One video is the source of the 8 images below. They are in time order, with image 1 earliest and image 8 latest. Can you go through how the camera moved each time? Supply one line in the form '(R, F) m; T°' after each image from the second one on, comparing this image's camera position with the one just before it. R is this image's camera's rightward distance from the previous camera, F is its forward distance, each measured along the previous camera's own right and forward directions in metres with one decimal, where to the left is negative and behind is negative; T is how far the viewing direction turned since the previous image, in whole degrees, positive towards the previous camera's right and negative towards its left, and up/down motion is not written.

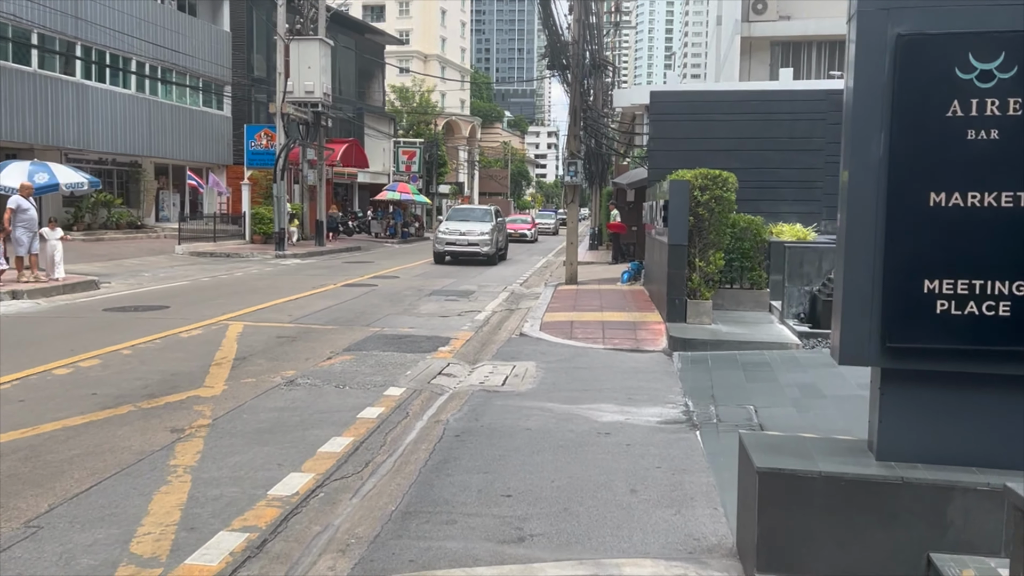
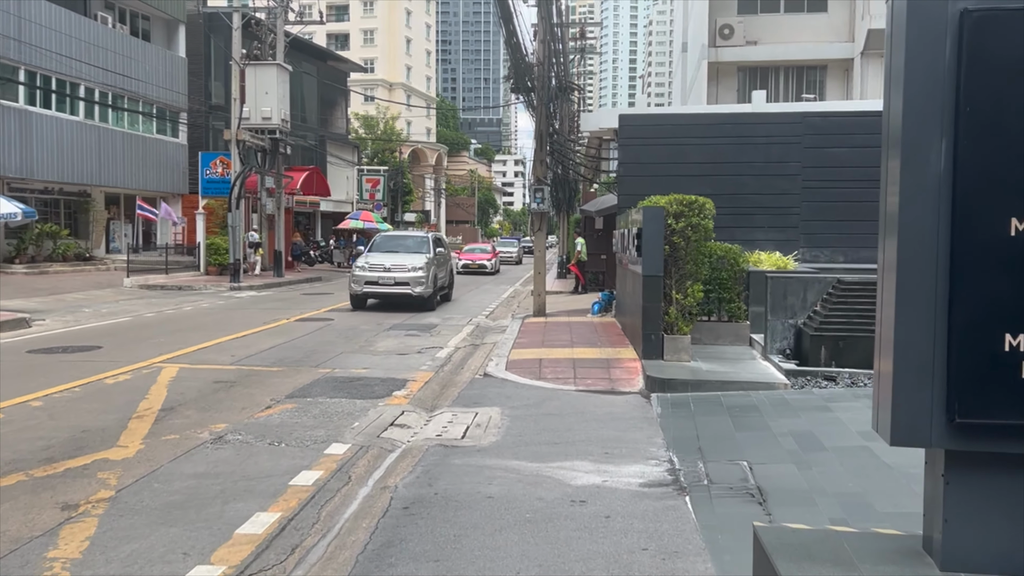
(+0.1, +0.9) m; +2°
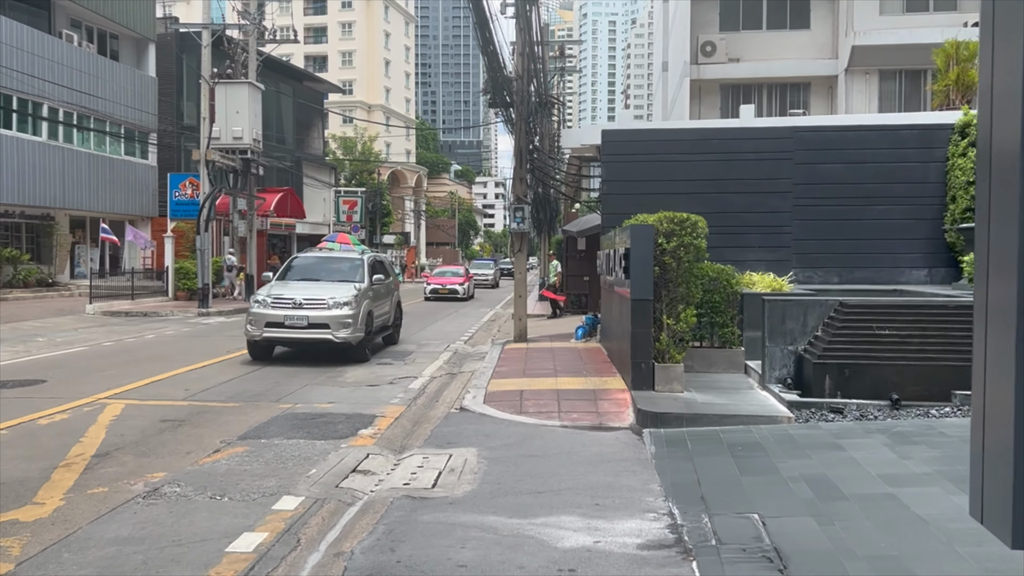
(0.0, +0.8) m; +1°
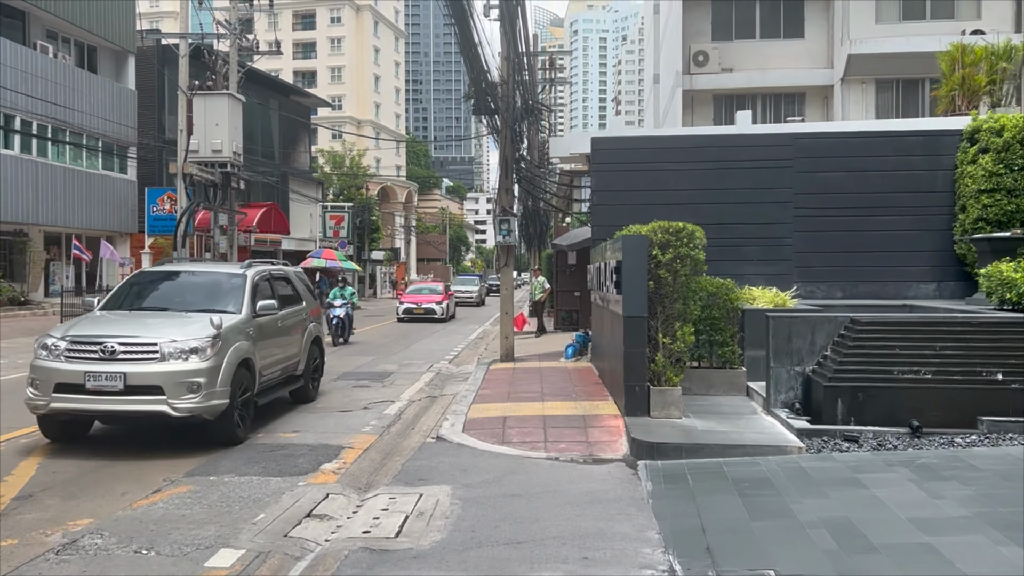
(+0.1, +0.8) m; +1°
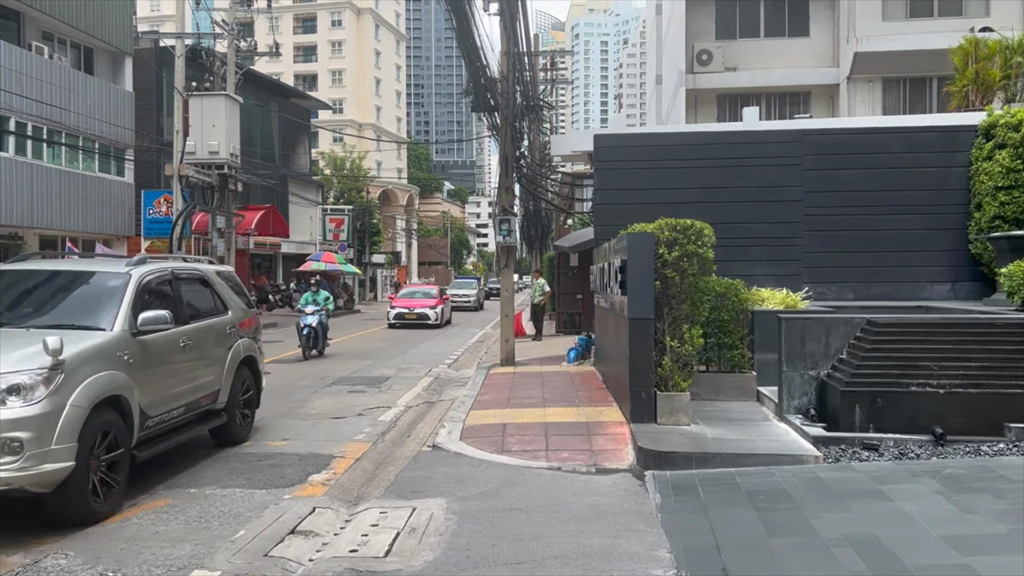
(0.0, +0.4) m; 0°
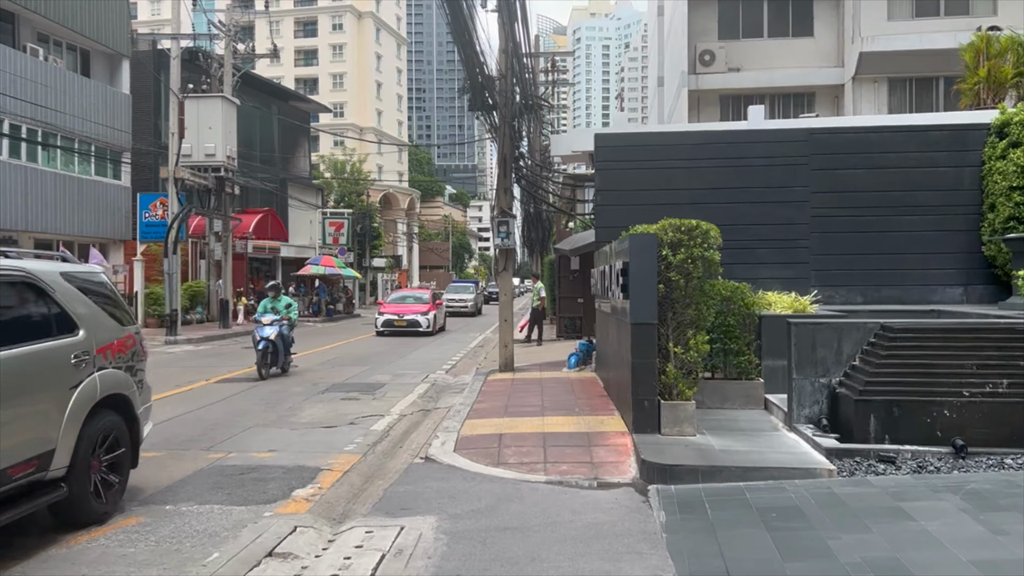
(+0.1, +0.4) m; 0°
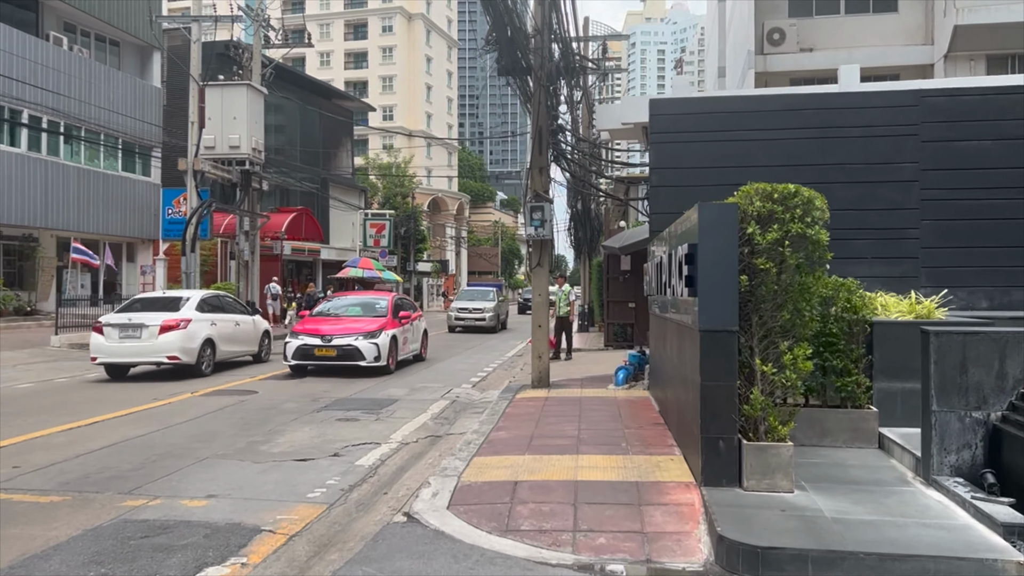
(+0.2, +2.3) m; -4°
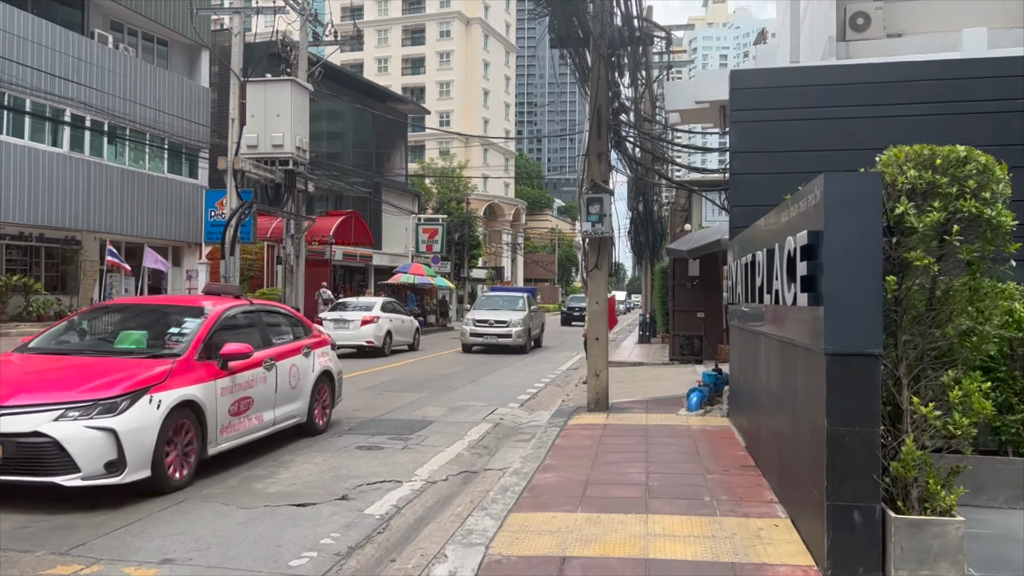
(+0.1, +1.6) m; -4°
